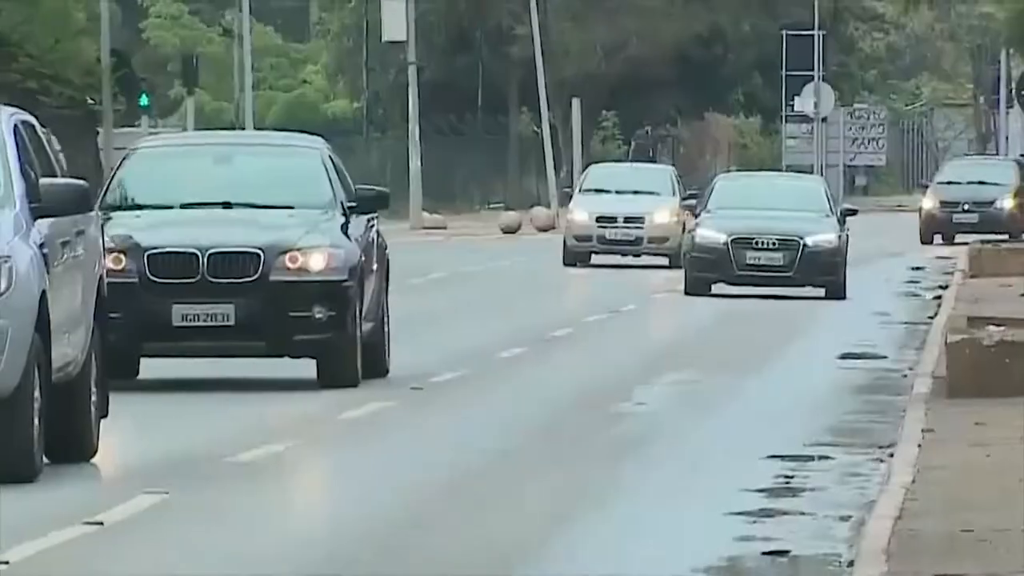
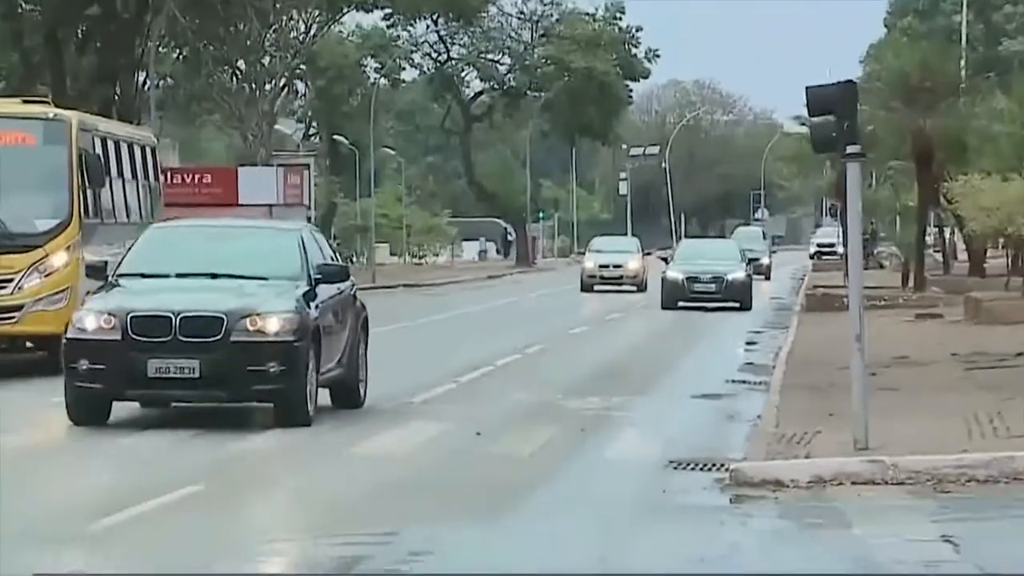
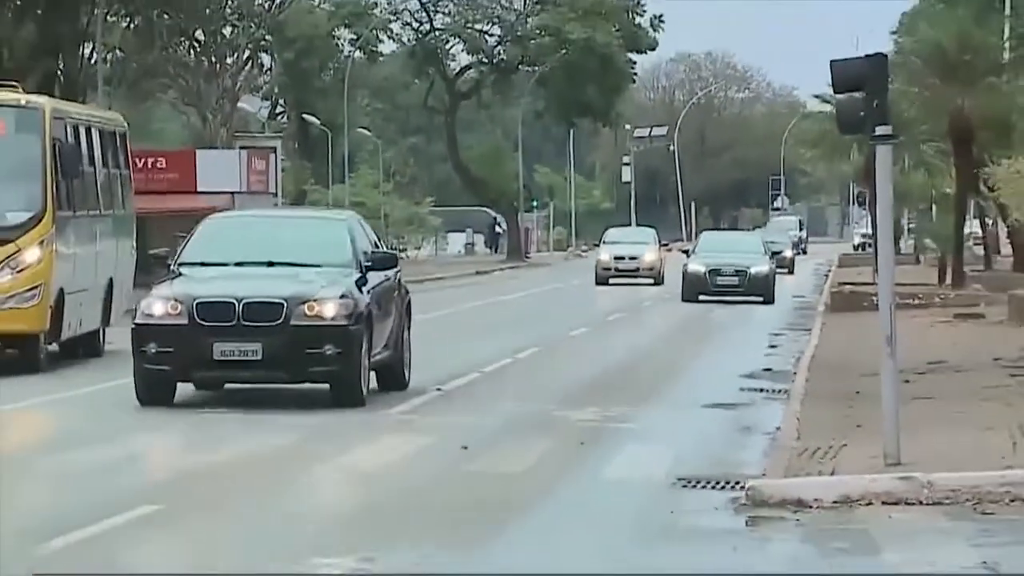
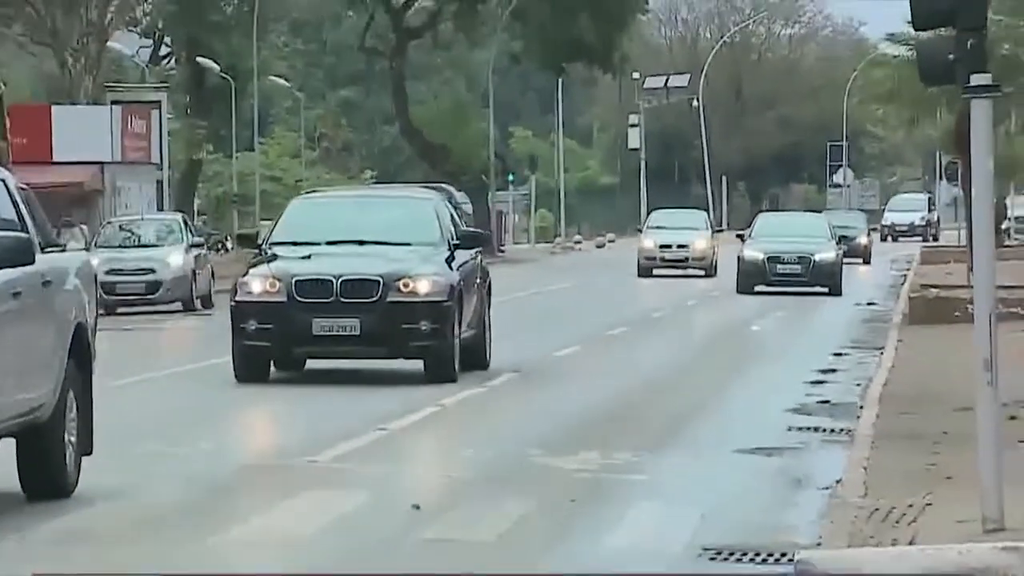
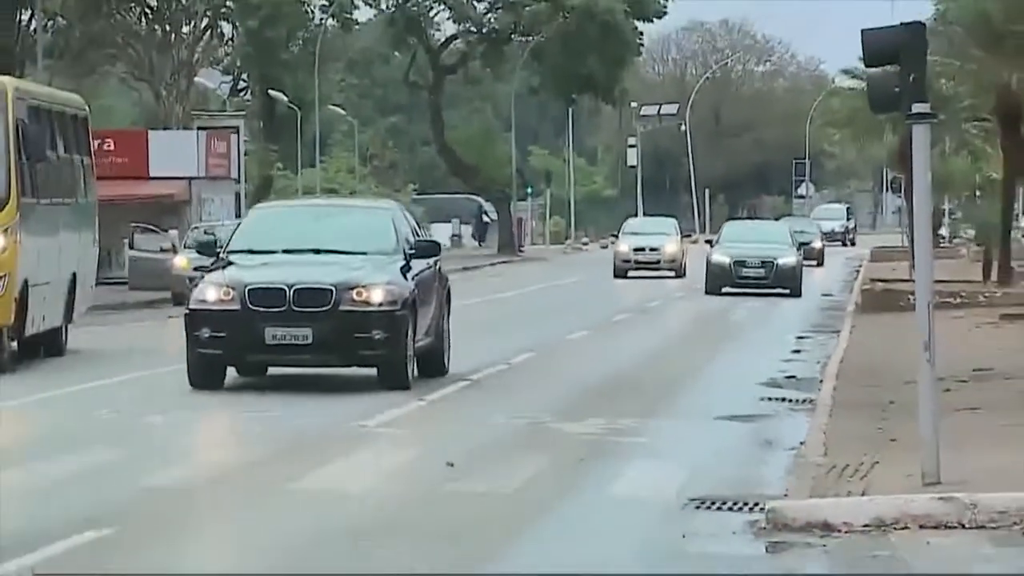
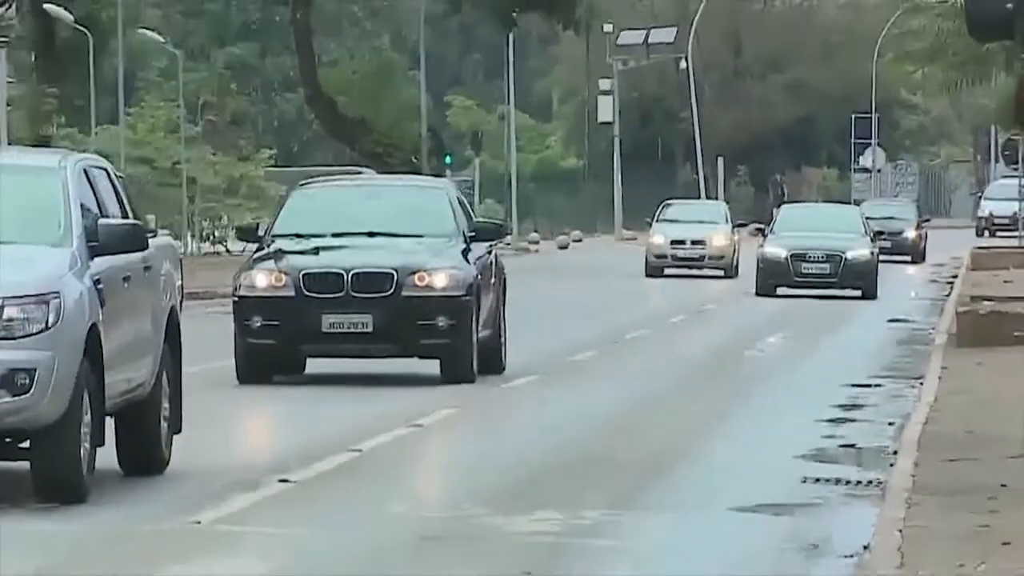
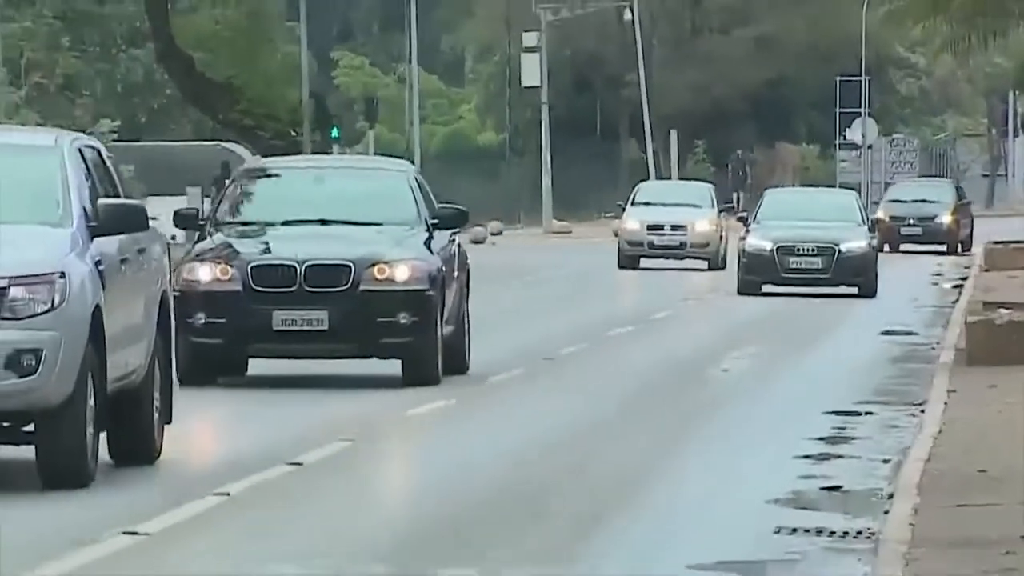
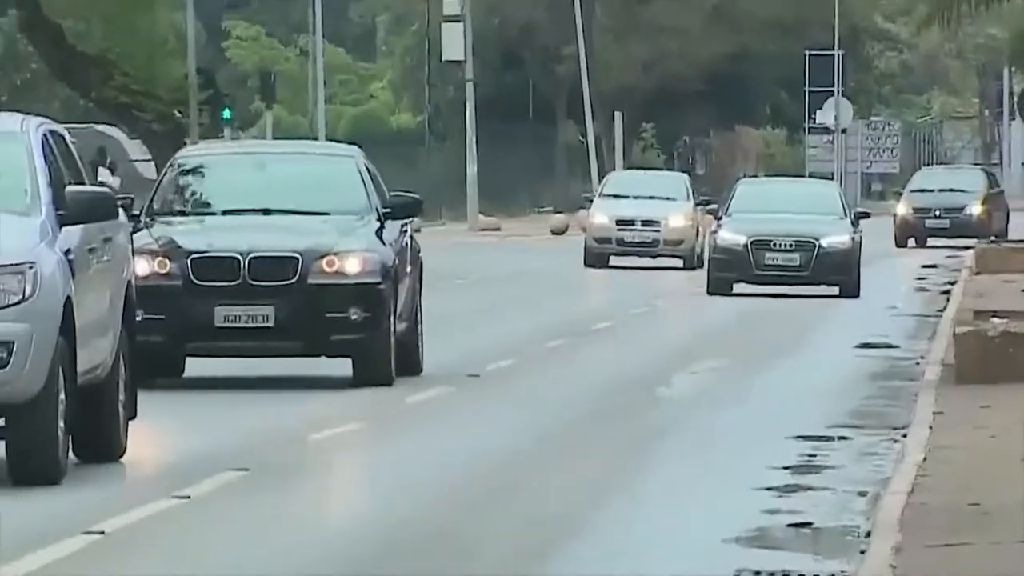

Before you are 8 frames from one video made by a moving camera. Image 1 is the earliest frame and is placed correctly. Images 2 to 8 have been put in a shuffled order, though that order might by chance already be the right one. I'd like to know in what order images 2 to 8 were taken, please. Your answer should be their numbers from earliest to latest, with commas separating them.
8, 7, 6, 4, 5, 3, 2
